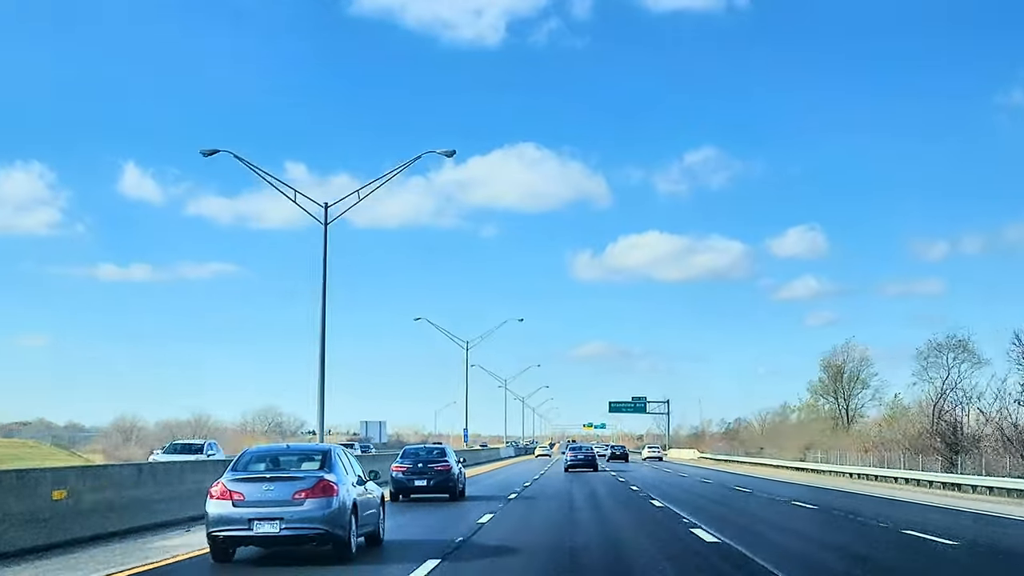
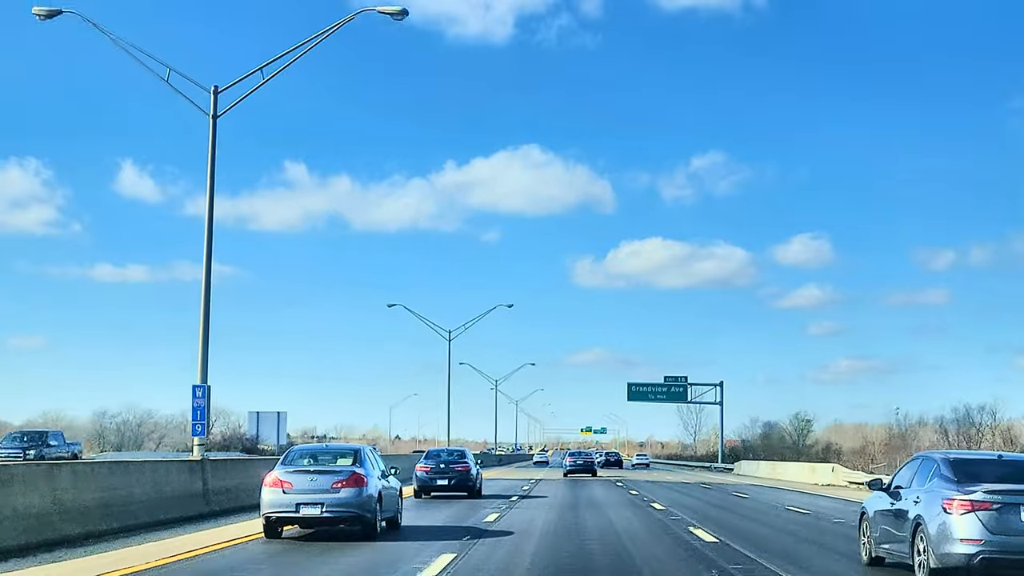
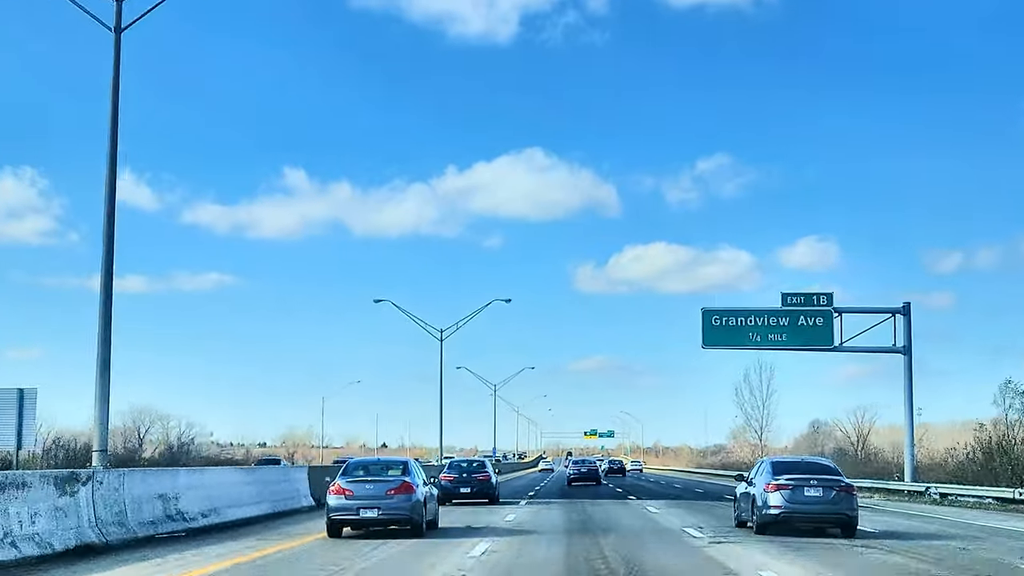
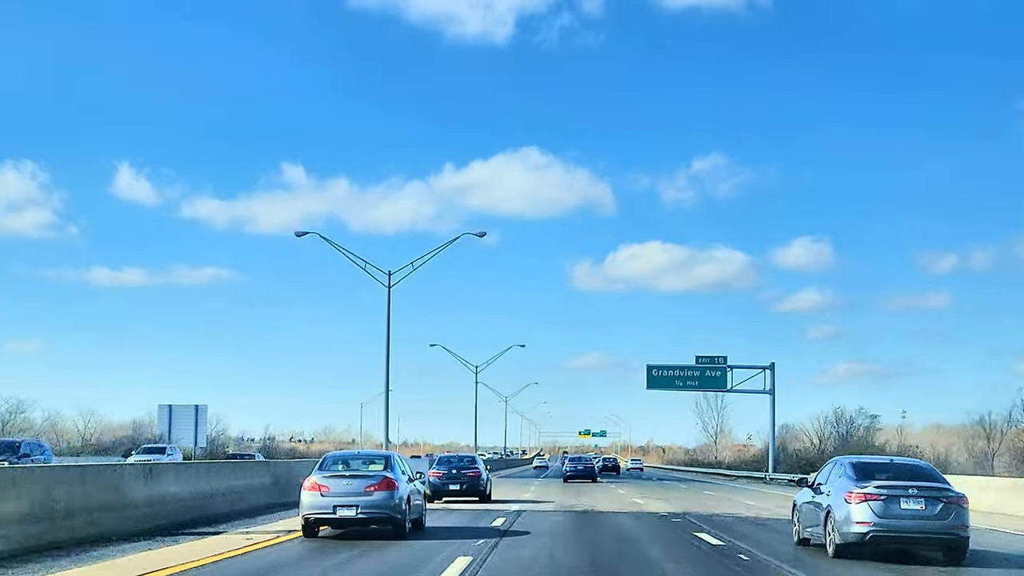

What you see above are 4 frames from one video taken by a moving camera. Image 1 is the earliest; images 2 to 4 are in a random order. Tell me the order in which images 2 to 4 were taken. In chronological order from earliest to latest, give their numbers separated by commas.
2, 4, 3
